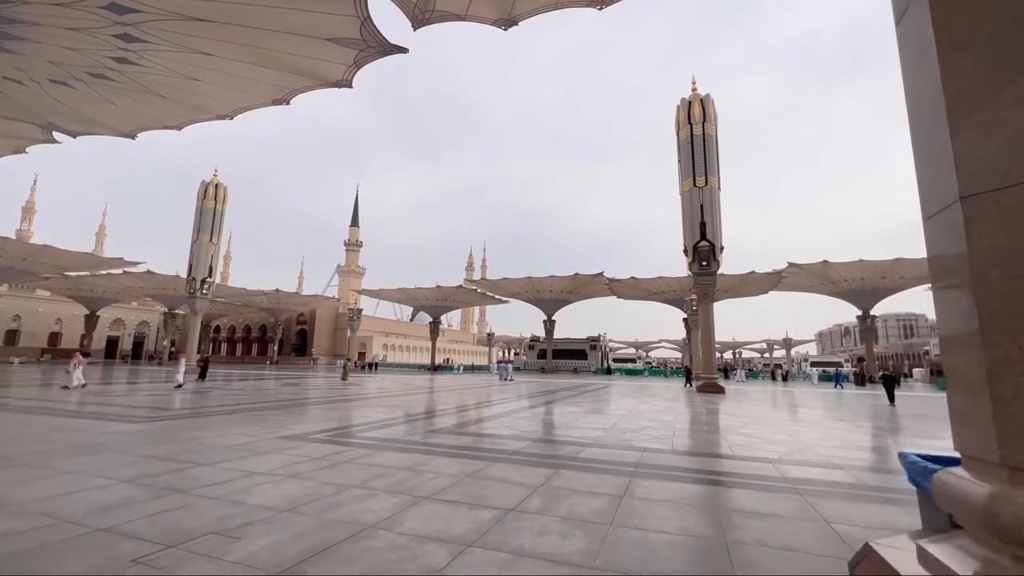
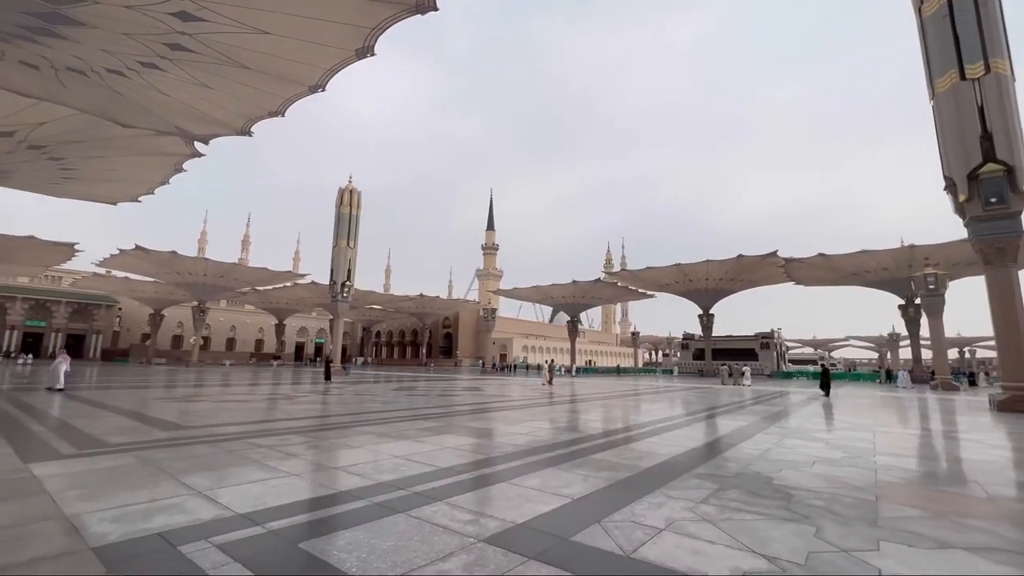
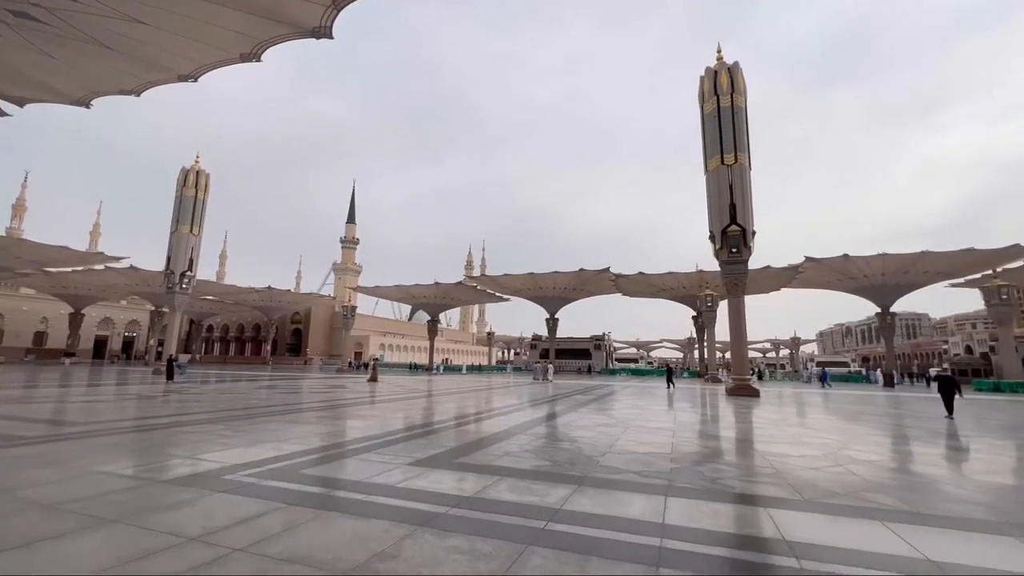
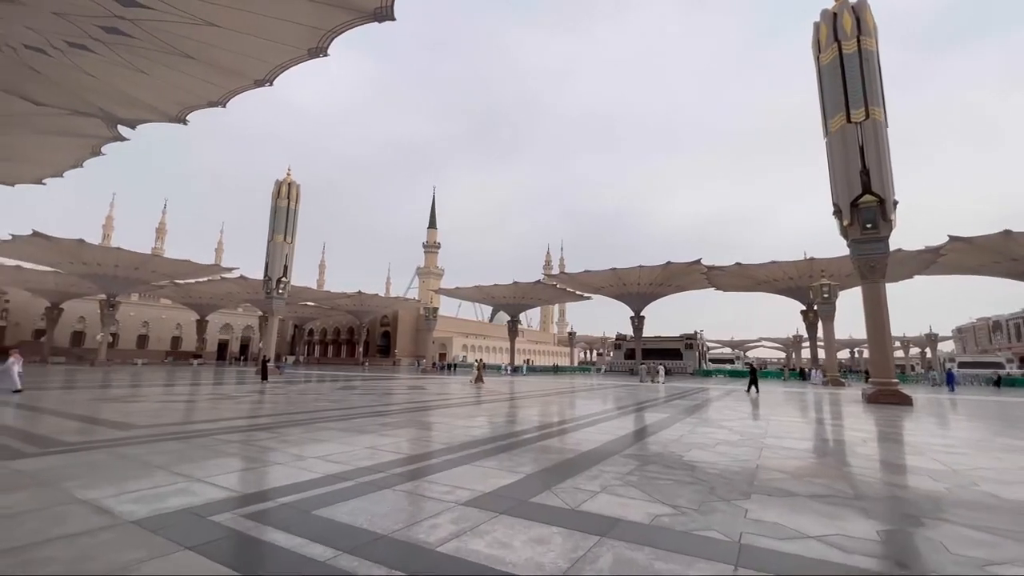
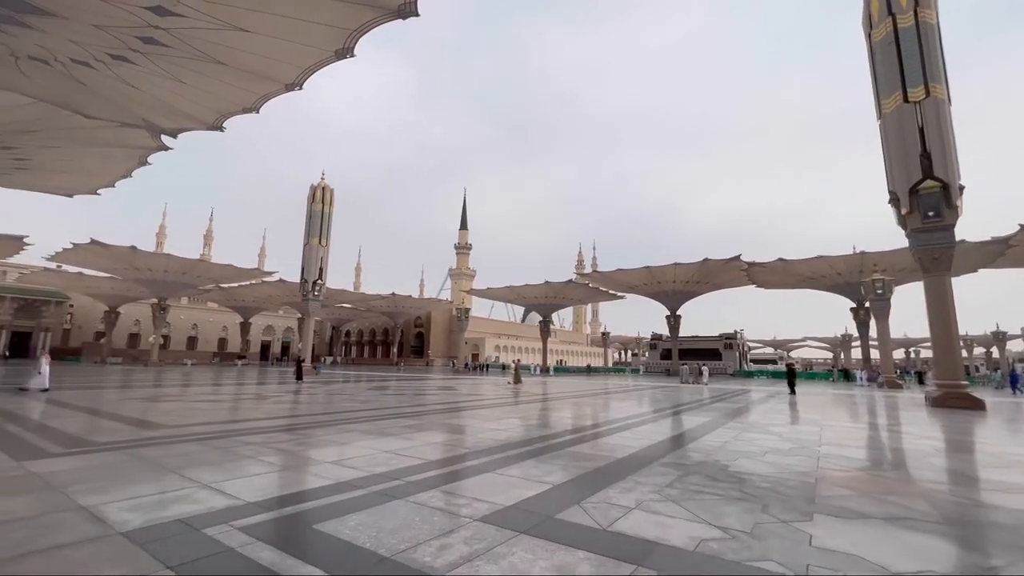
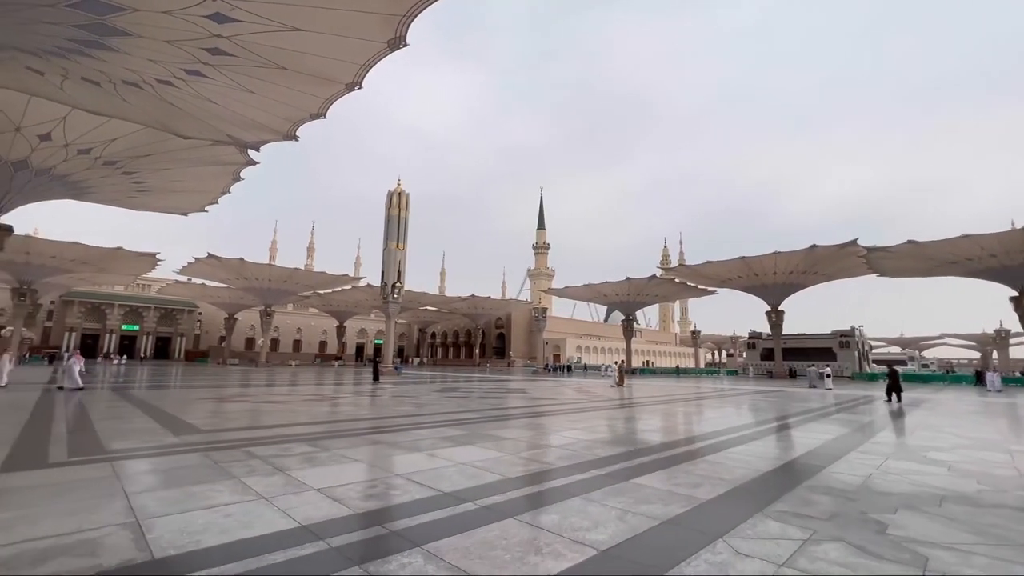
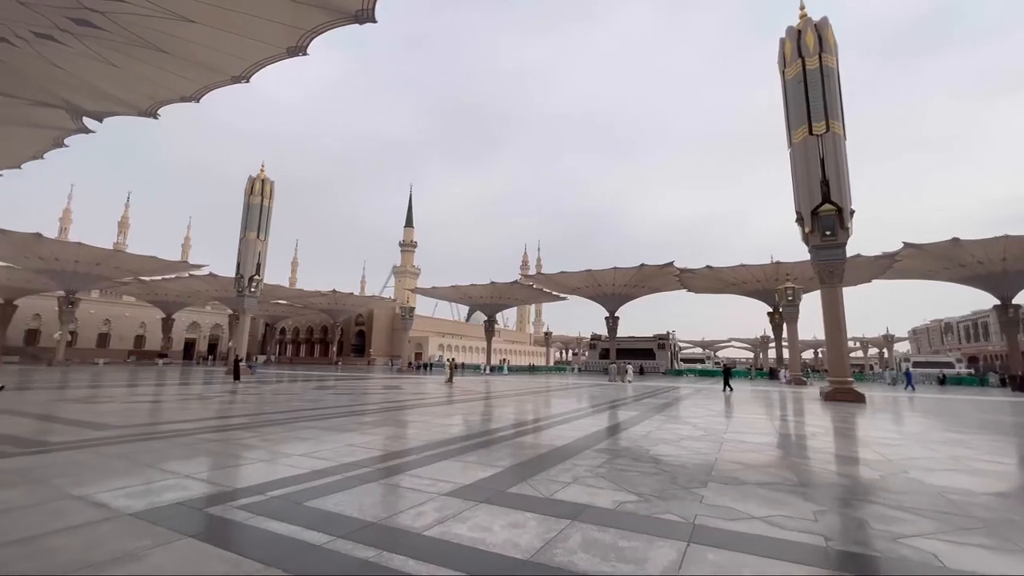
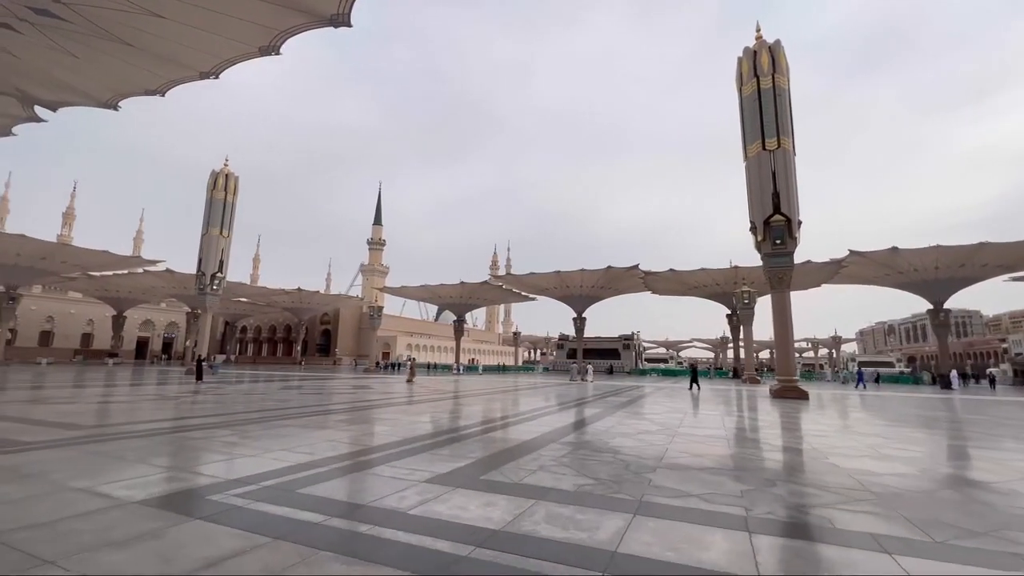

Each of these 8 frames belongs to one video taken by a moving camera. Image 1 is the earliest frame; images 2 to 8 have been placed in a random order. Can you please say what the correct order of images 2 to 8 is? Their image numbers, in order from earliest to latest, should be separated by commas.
3, 8, 7, 4, 5, 2, 6
